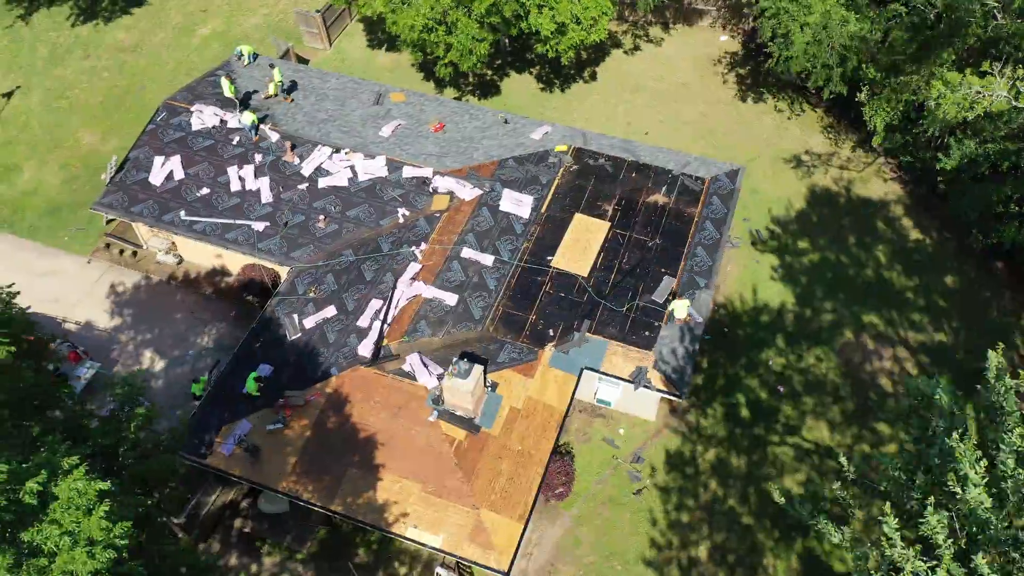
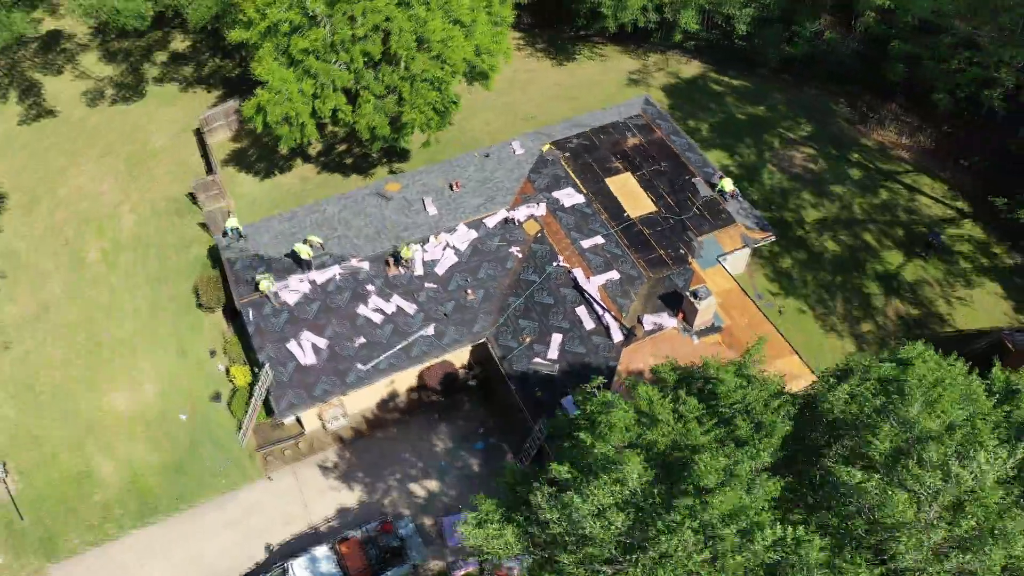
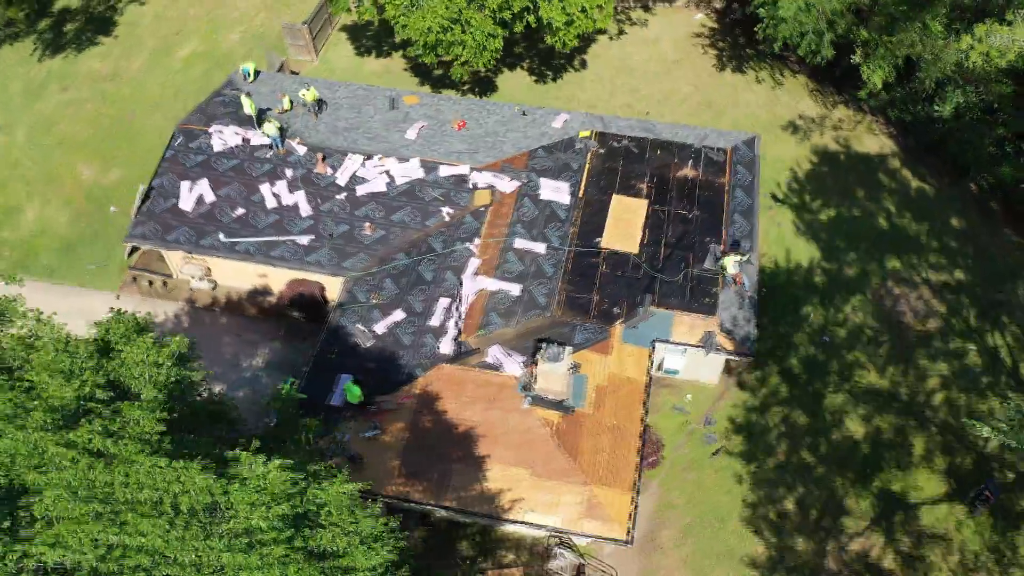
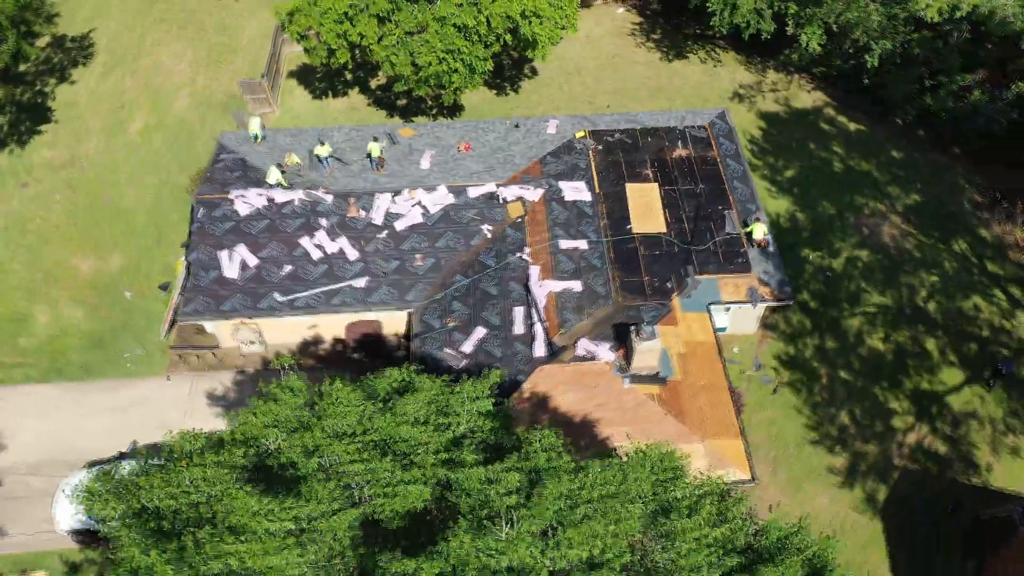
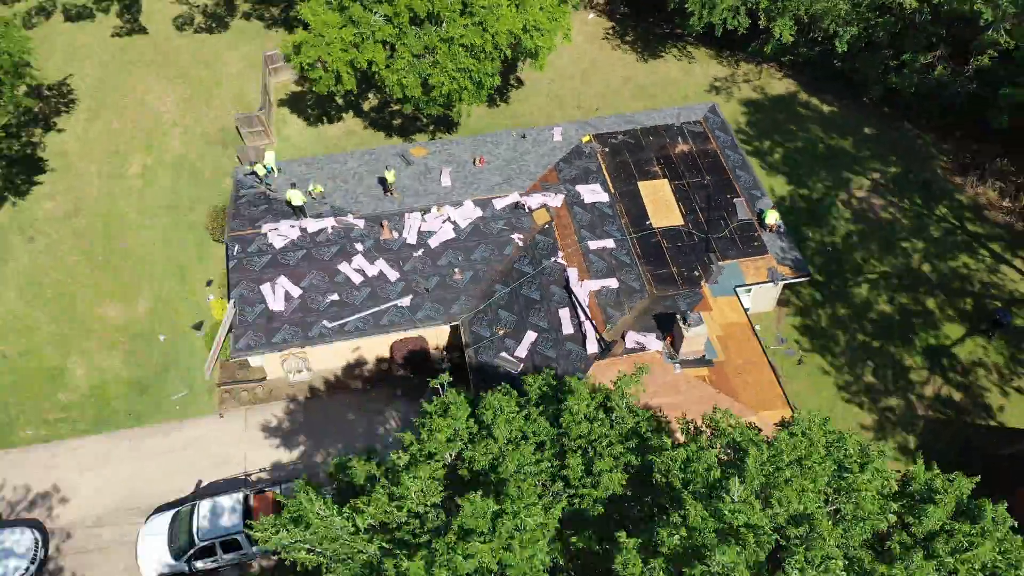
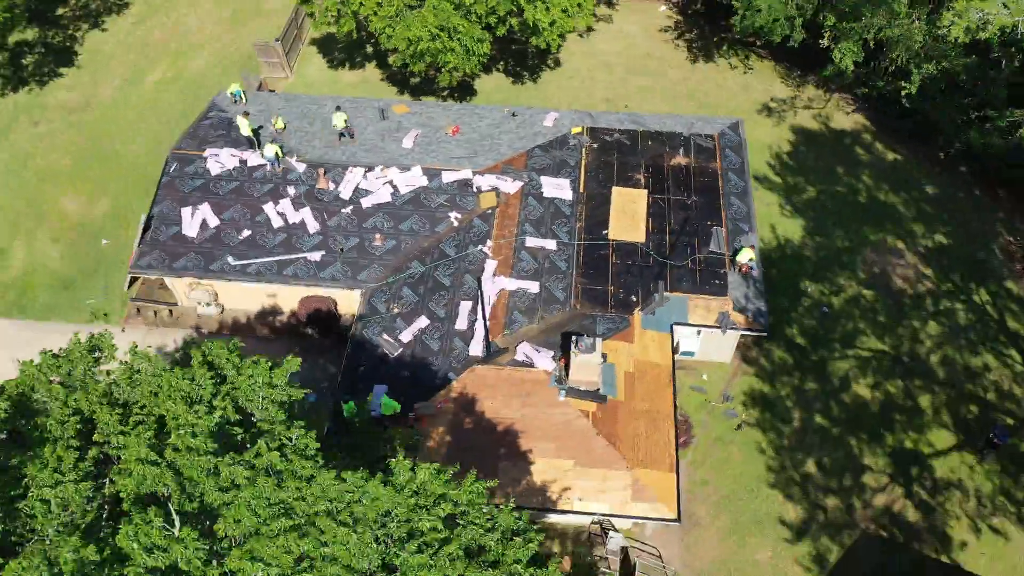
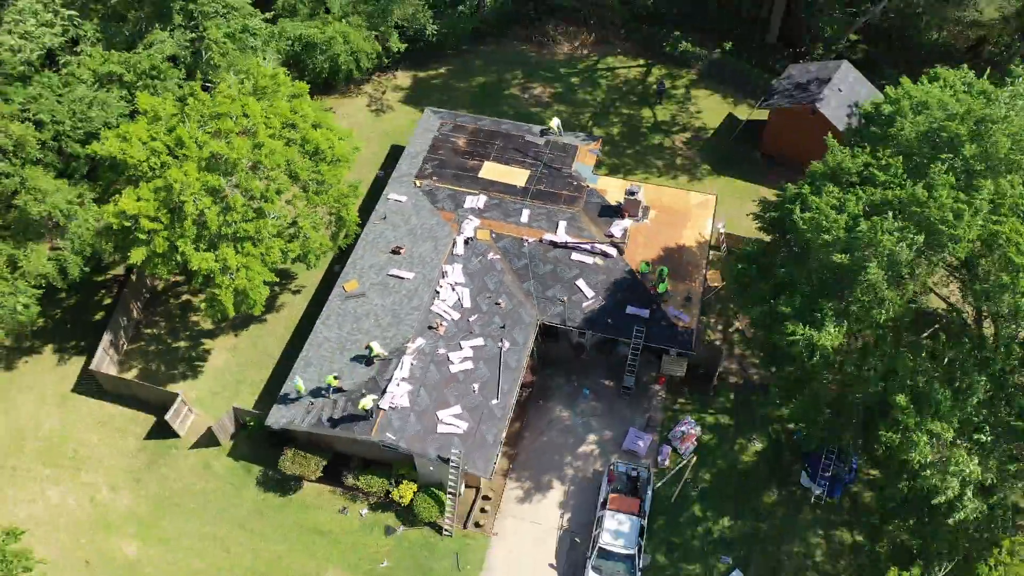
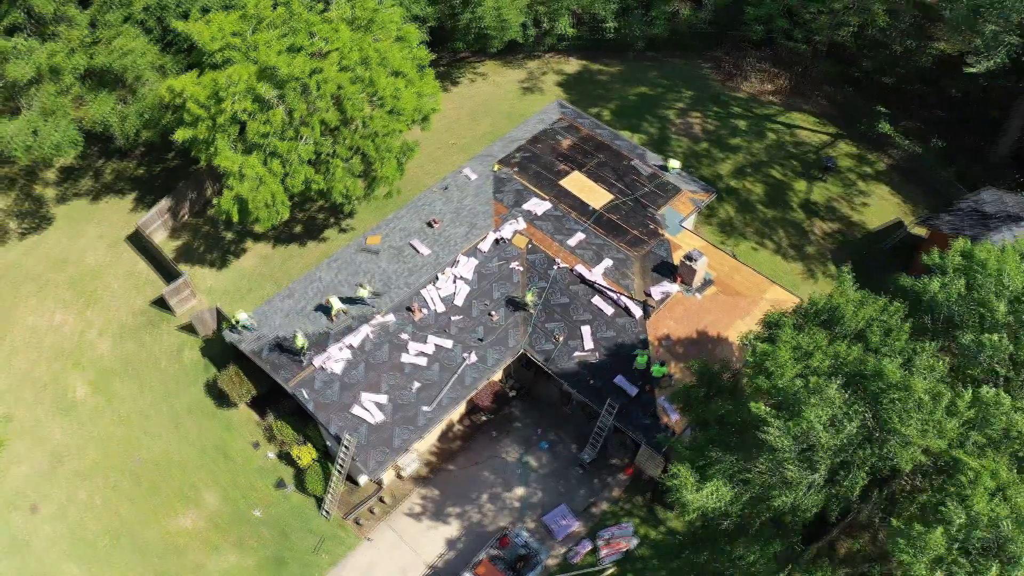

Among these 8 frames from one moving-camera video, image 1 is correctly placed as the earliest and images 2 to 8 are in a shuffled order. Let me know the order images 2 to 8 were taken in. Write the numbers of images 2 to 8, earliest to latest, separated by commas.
3, 6, 4, 5, 2, 8, 7
